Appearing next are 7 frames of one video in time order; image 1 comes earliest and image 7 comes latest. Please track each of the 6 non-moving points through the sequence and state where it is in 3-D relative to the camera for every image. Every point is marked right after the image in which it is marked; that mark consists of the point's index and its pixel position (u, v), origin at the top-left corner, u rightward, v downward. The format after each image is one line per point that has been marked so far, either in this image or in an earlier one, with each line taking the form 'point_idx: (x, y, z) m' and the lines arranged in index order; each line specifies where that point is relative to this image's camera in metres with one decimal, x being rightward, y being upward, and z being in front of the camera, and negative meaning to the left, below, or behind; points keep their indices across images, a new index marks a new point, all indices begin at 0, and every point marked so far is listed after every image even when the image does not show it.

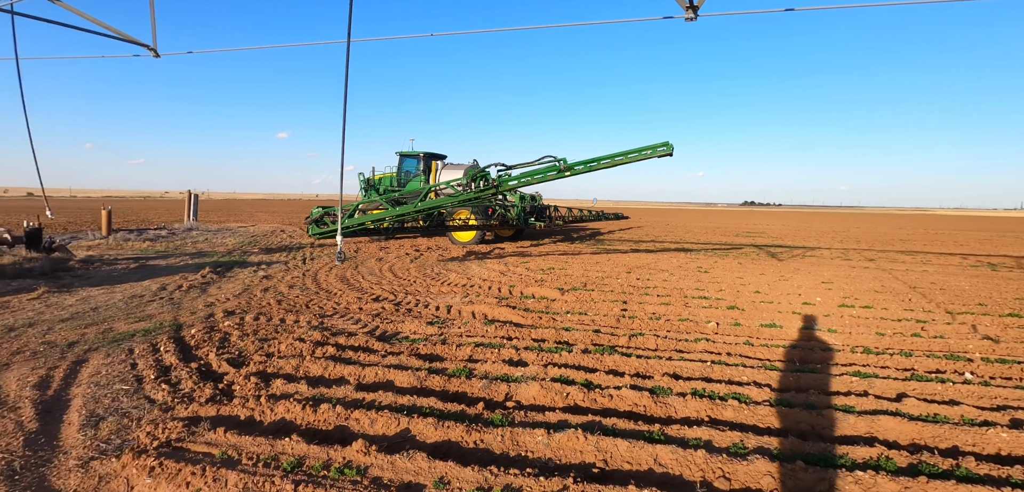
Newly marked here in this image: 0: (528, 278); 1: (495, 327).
0: (+0.4, -0.7, +9.4) m
1: (-0.2, -1.0, +5.7) m
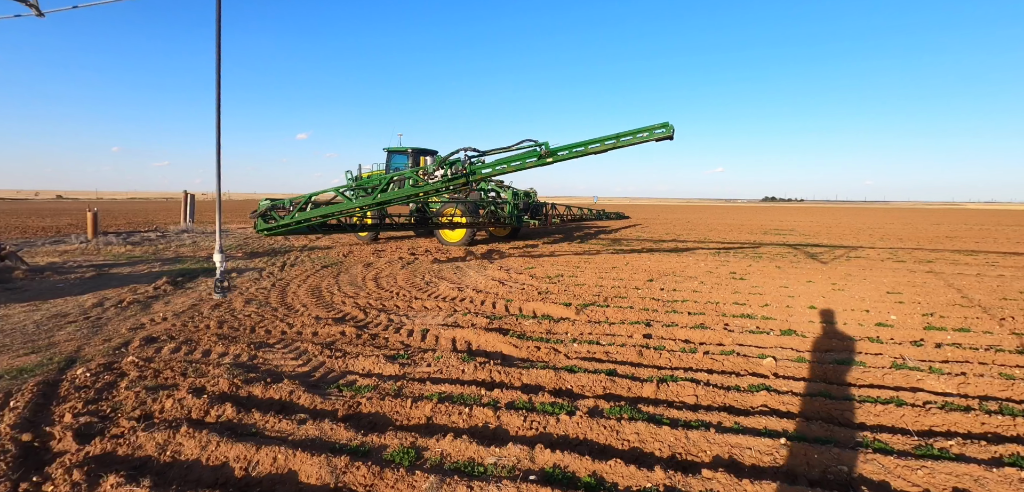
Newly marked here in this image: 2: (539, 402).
0: (+0.4, -0.7, +8.0) m
1: (-0.3, -1.1, +4.3) m
2: (+0.2, -1.2, +3.5) m
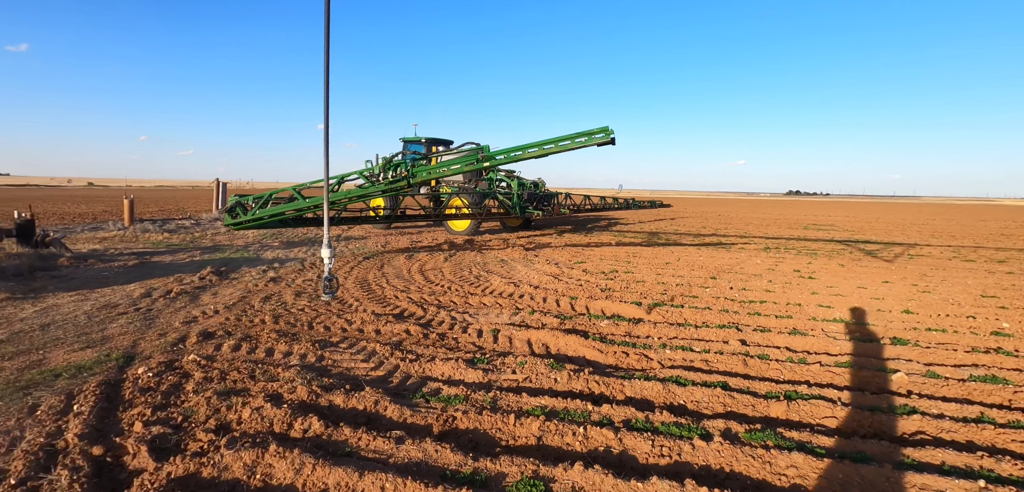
0: (+1.3, -0.6, +7.5) m
1: (+0.5, -1.1, +3.8) m
2: (+1.0, -1.2, +3.1) m
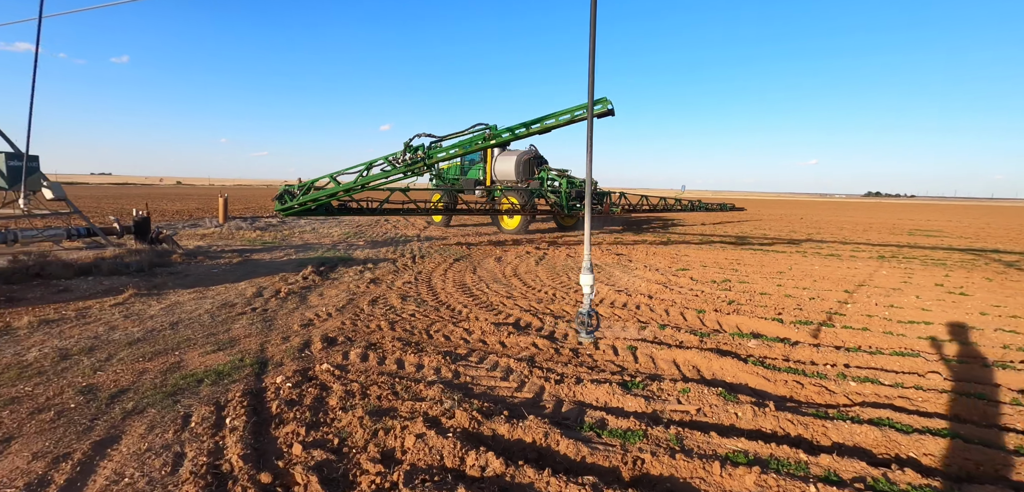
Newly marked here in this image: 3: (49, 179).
0: (+2.9, -0.8, +6.8) m
1: (+1.7, -1.2, +3.3) m
2: (+2.1, -1.3, +2.5) m
3: (-7.7, +1.1, +7.6) m
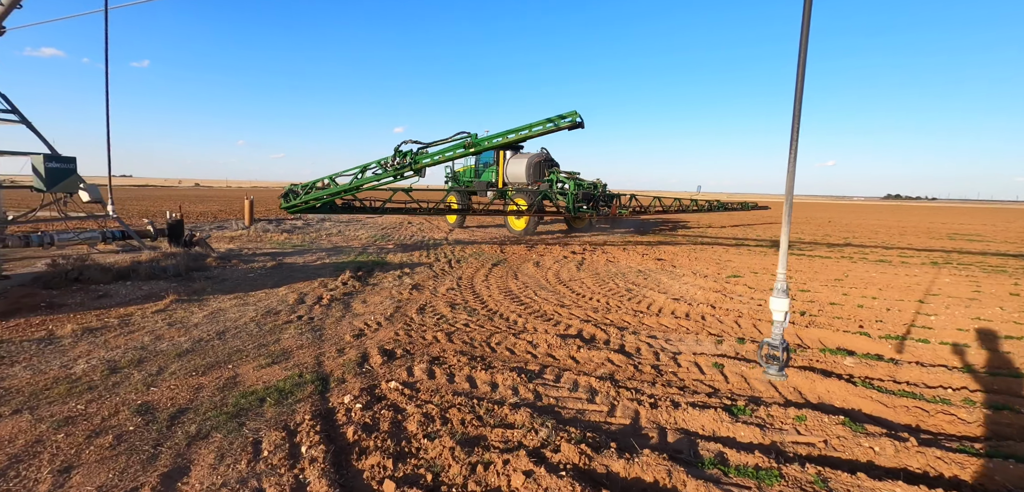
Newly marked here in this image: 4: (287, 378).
0: (+3.7, -0.8, +6.4) m
1: (+2.3, -1.2, +2.9) m
2: (+2.7, -1.4, +2.0) m
3: (-6.9, +1.0, +7.4) m
4: (-1.9, -1.1, +3.8) m
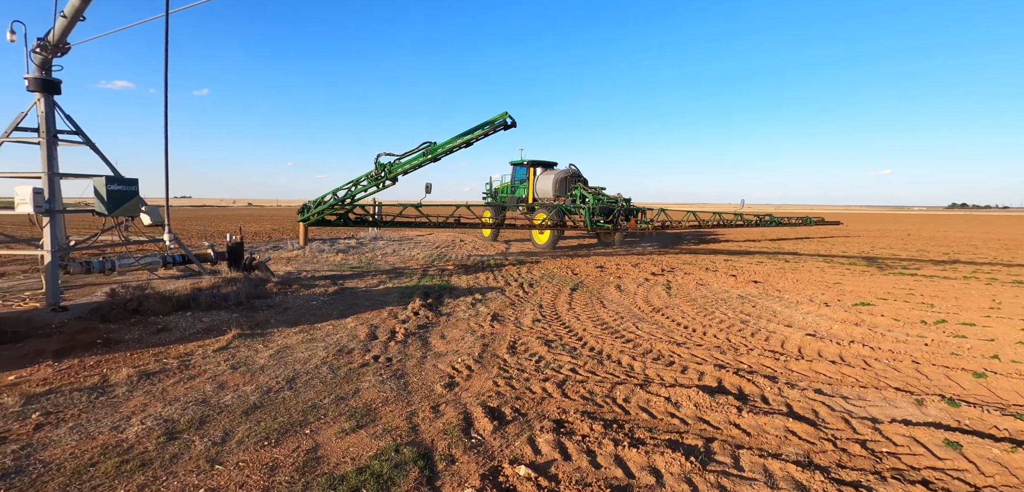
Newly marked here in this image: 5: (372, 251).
0: (+4.9, -1.1, +5.1) m
1: (+3.3, -1.4, +1.7) m
2: (+3.6, -1.5, +0.8) m
3: (-5.6, +0.7, +7.1) m
4: (-0.8, -1.3, +2.9) m
5: (-4.4, -0.2, +14.3) m
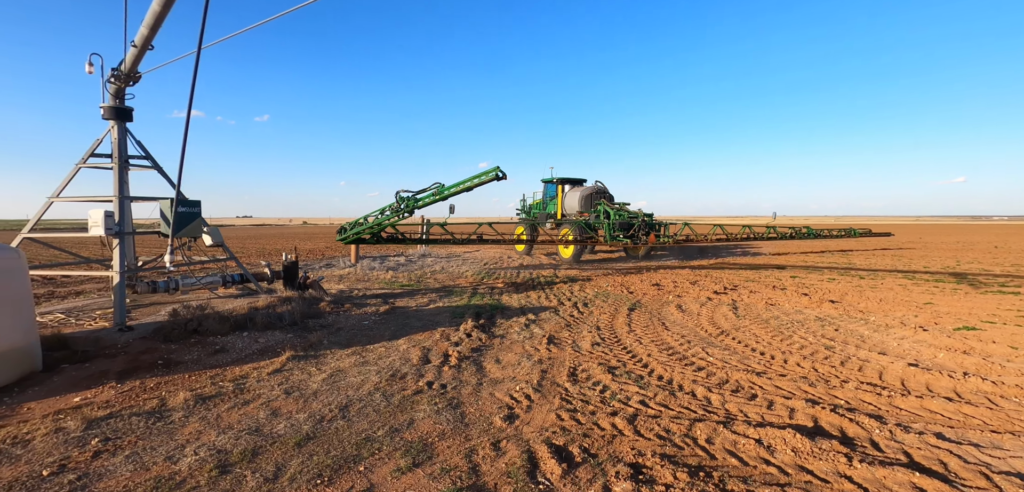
0: (+5.5, -1.3, +4.3) m
1: (+3.6, -1.5, +1.1) m
2: (+3.8, -1.5, +0.2) m
3: (-4.8, +0.3, +7.3) m
4: (-0.4, -1.5, +2.7) m
5: (-2.9, -0.7, +14.3) m
